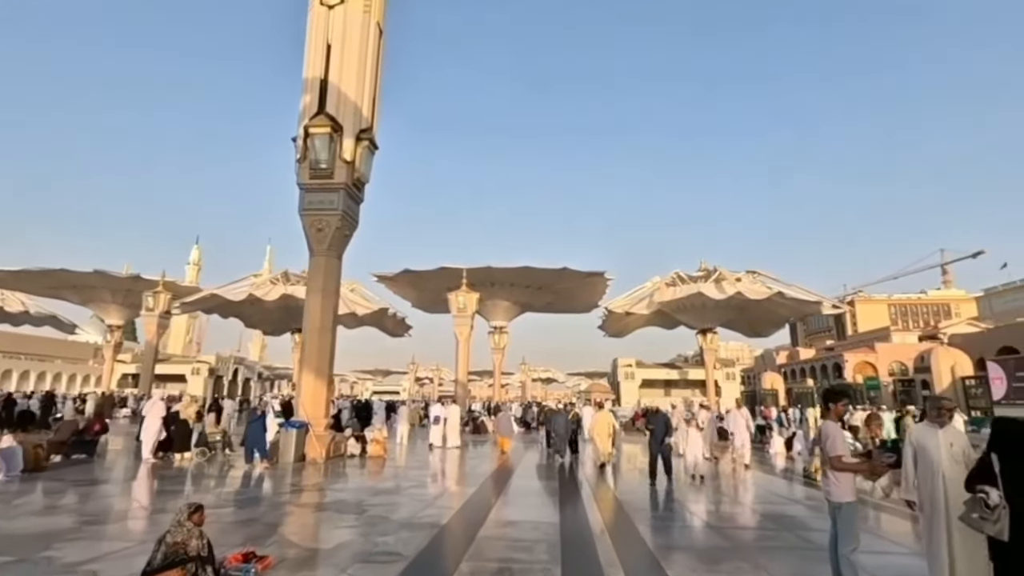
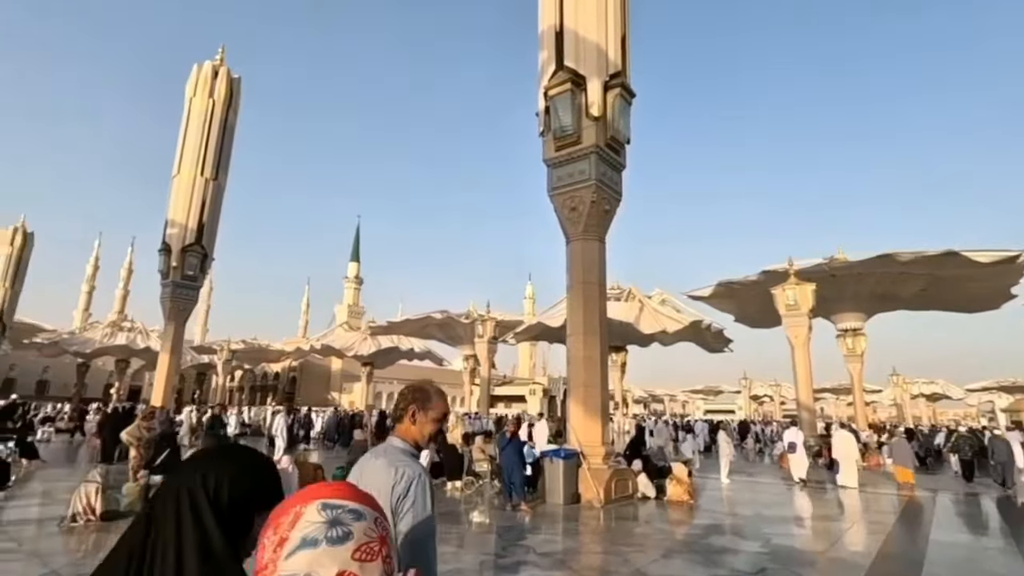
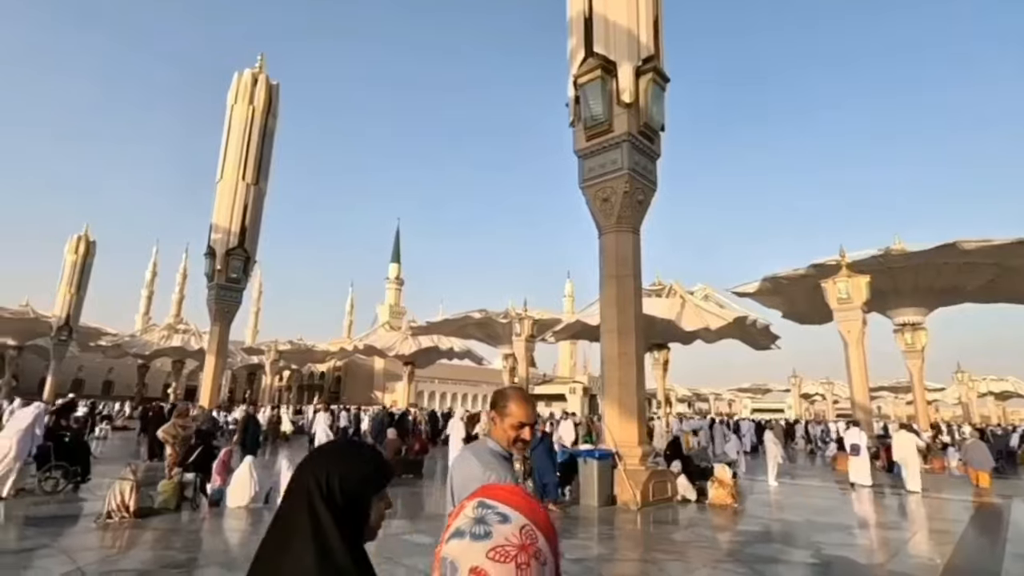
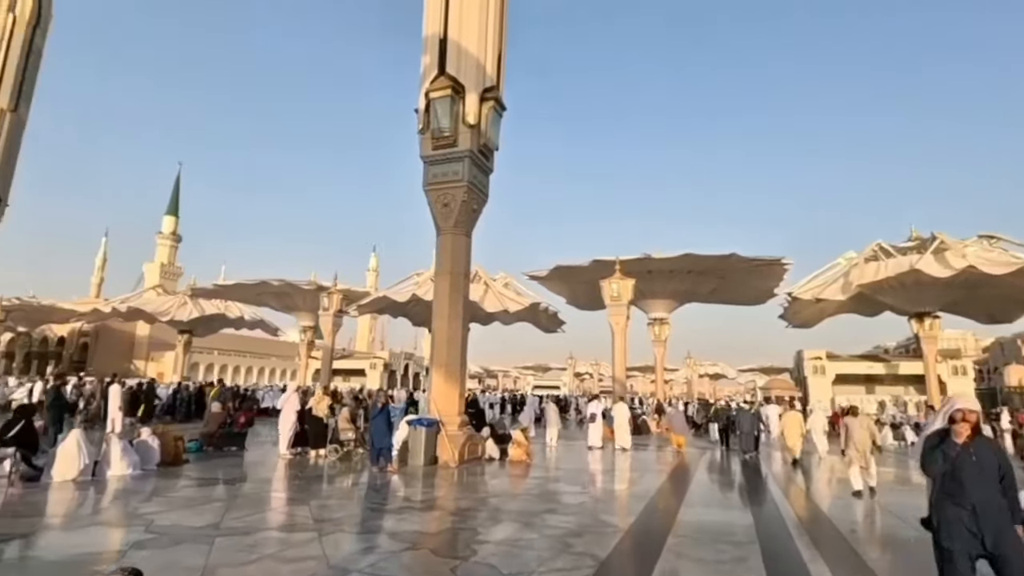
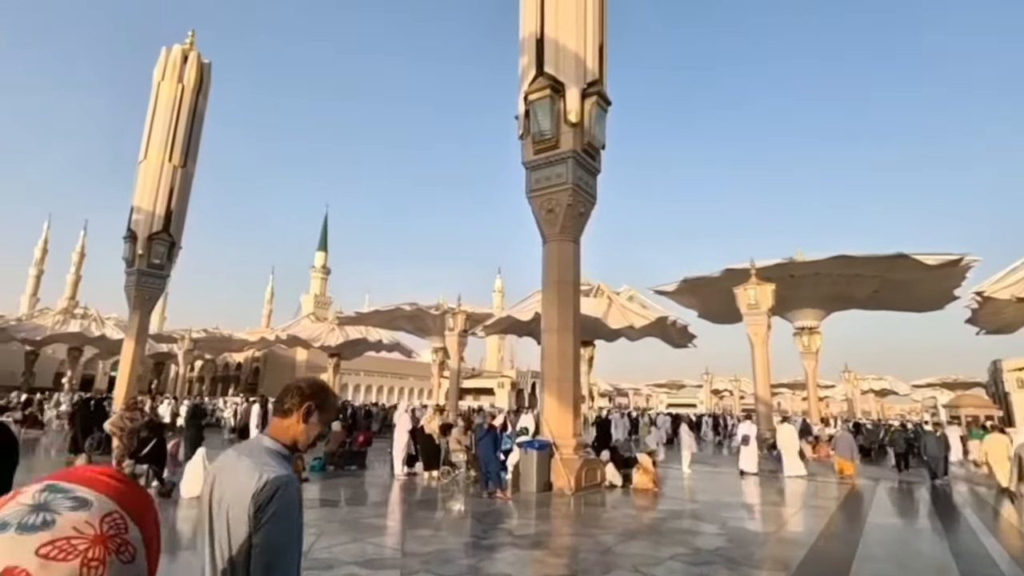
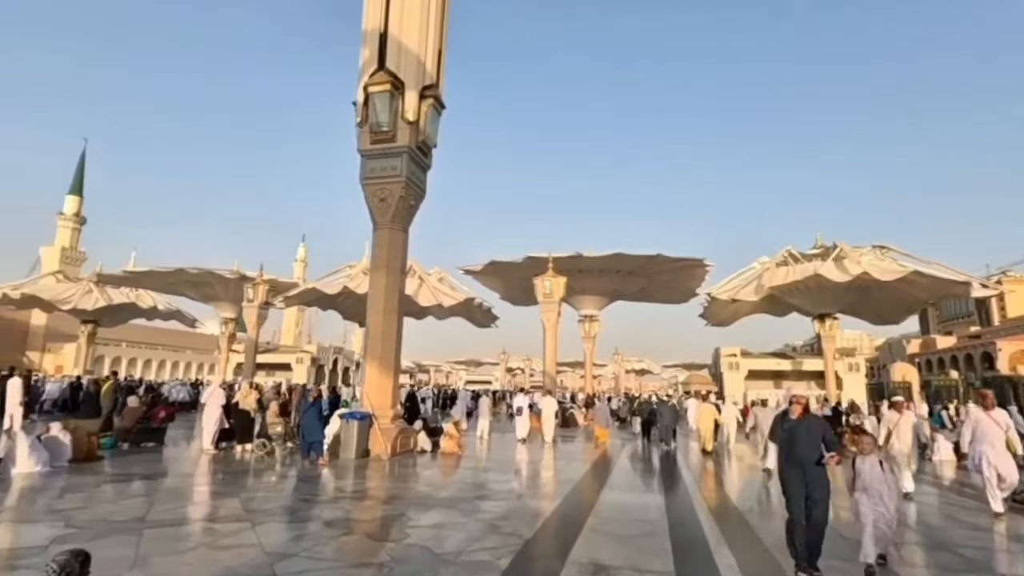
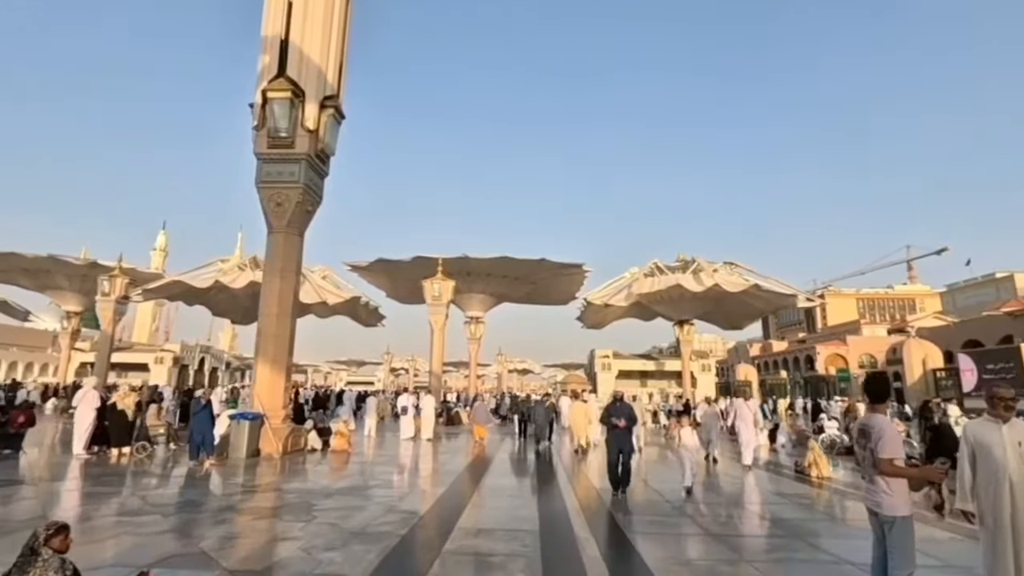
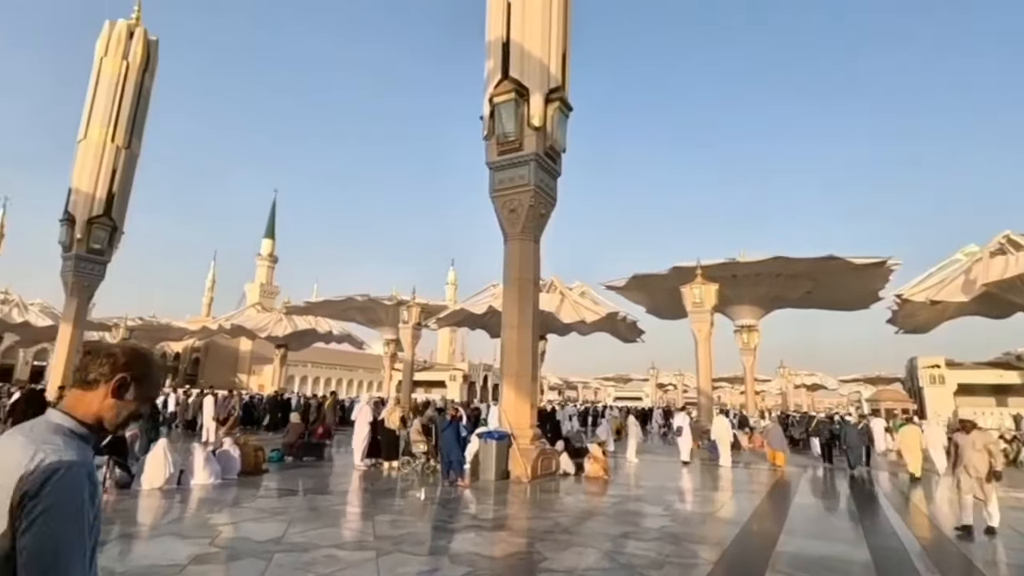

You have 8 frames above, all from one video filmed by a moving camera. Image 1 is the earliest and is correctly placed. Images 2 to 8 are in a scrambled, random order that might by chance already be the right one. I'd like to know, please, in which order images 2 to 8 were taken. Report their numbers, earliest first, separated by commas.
7, 6, 4, 8, 5, 2, 3
